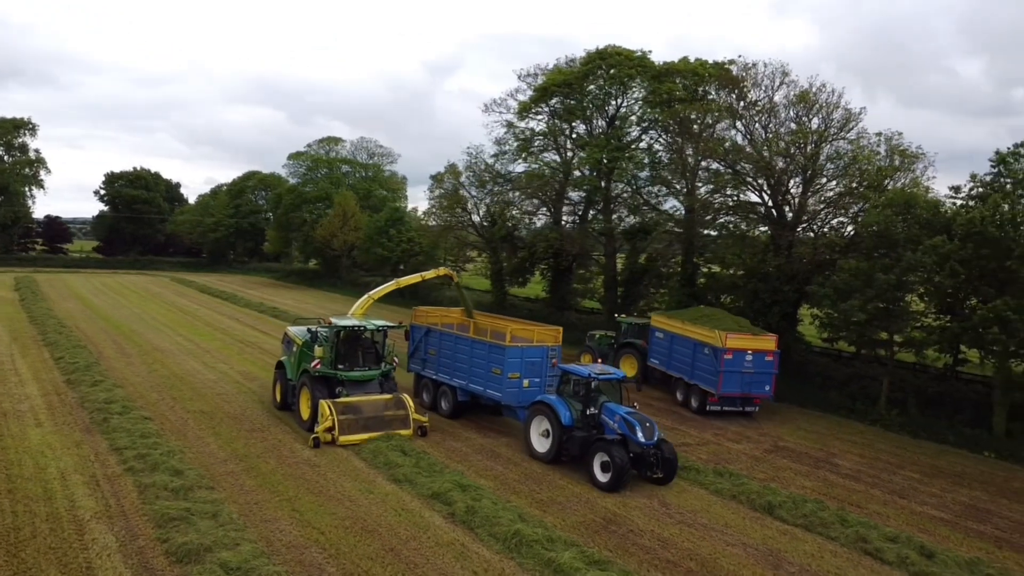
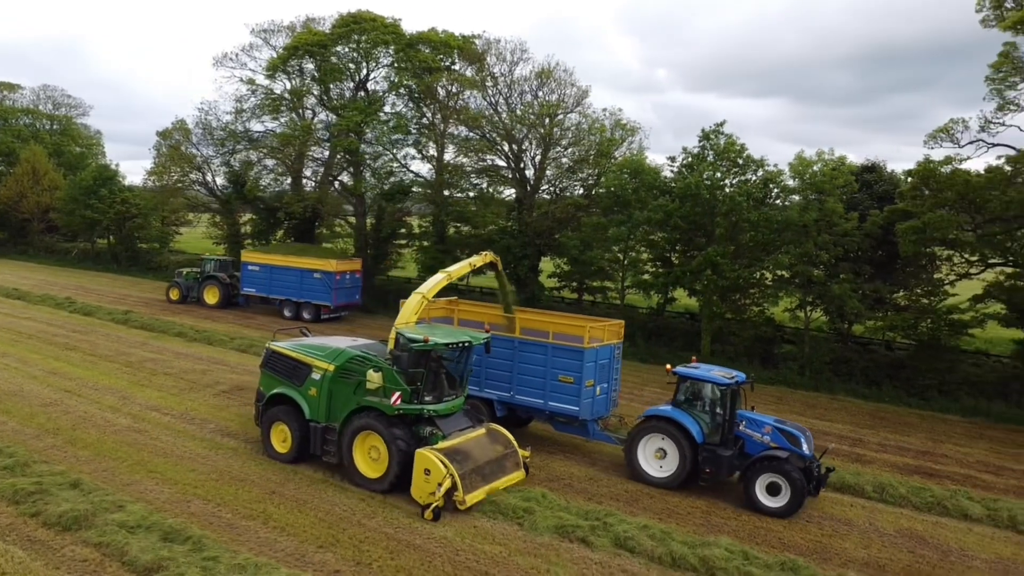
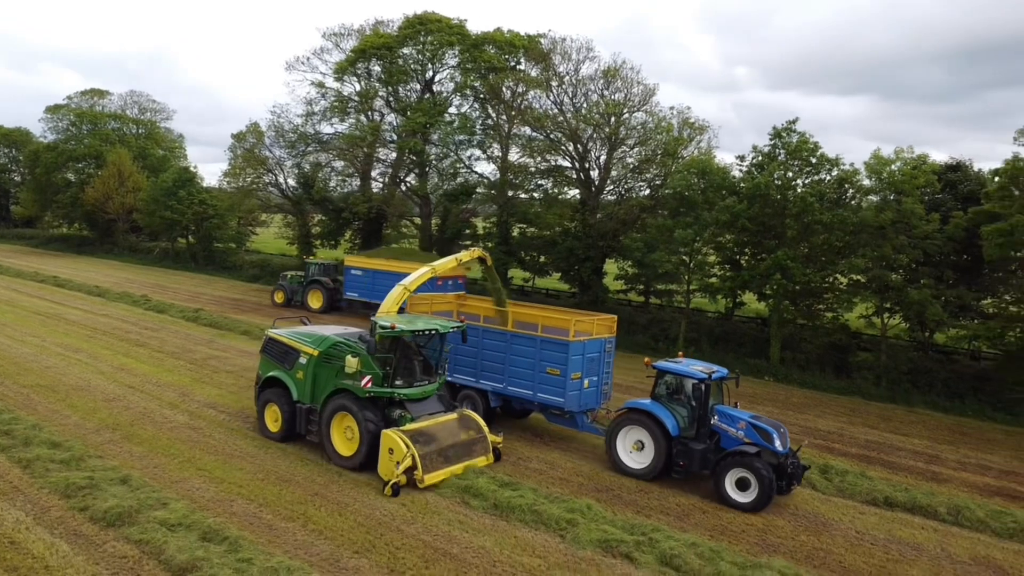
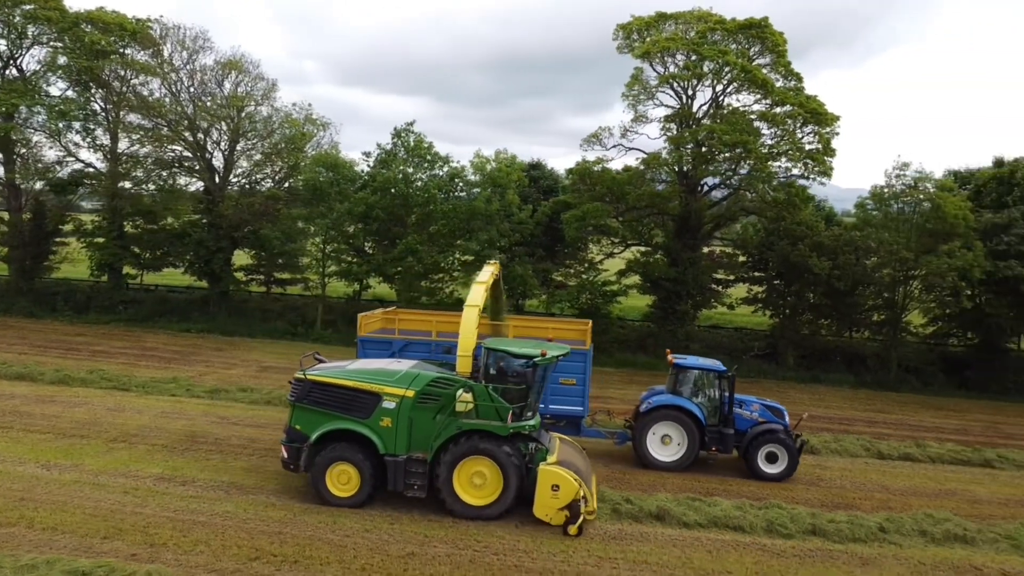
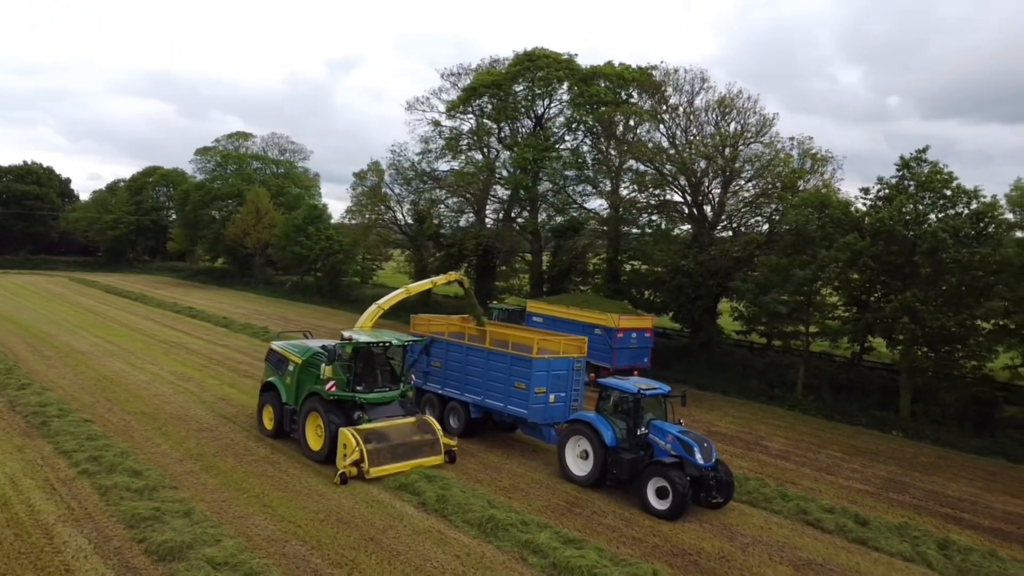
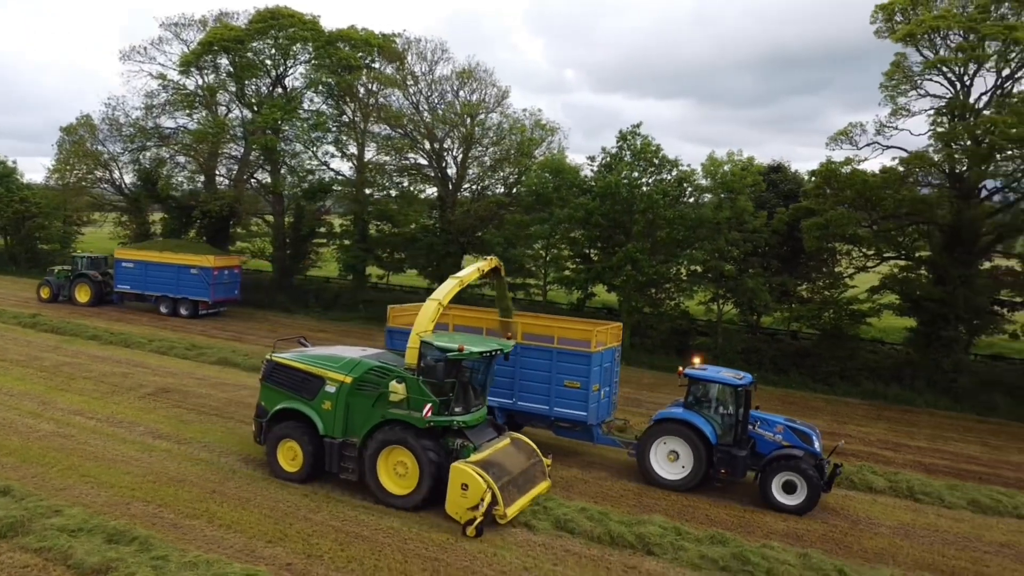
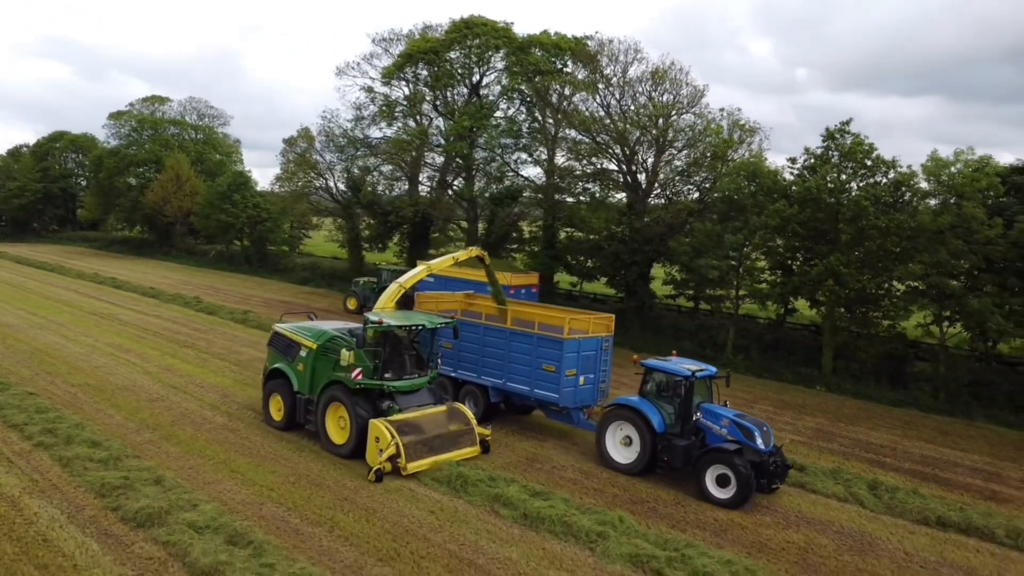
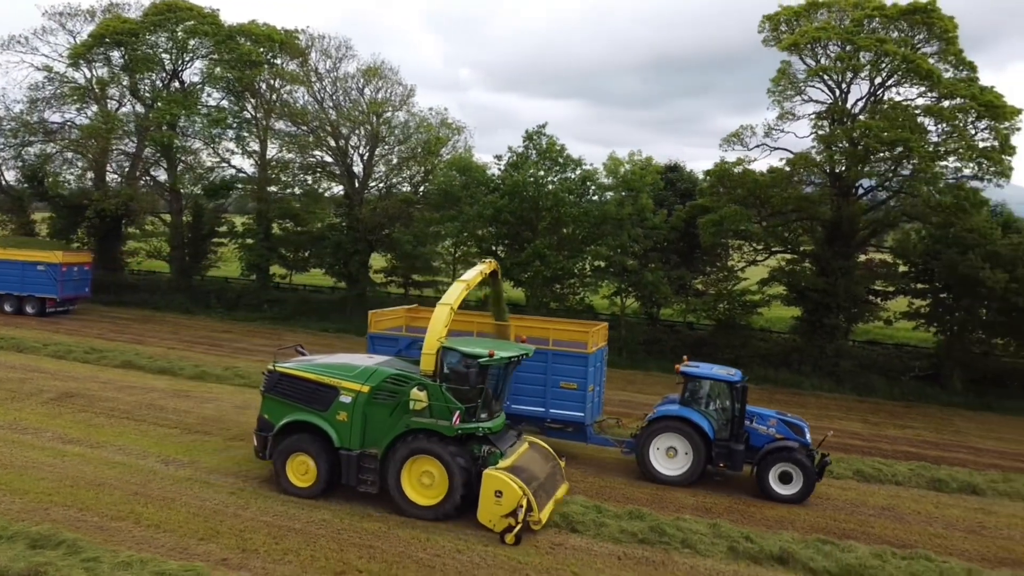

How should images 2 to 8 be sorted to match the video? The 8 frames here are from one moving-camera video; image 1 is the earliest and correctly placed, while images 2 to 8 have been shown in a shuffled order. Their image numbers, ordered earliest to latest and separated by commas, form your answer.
5, 7, 3, 2, 6, 8, 4
